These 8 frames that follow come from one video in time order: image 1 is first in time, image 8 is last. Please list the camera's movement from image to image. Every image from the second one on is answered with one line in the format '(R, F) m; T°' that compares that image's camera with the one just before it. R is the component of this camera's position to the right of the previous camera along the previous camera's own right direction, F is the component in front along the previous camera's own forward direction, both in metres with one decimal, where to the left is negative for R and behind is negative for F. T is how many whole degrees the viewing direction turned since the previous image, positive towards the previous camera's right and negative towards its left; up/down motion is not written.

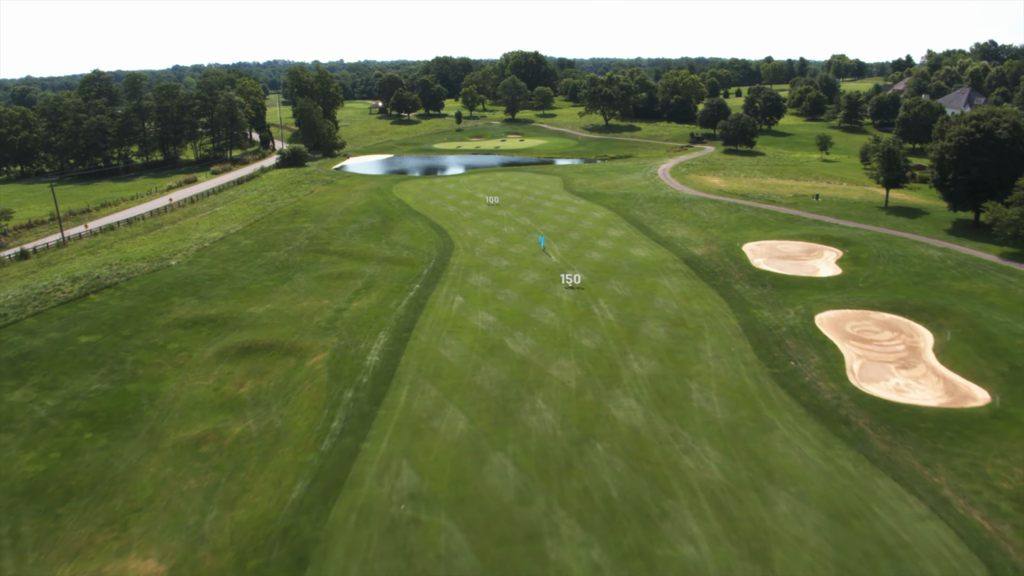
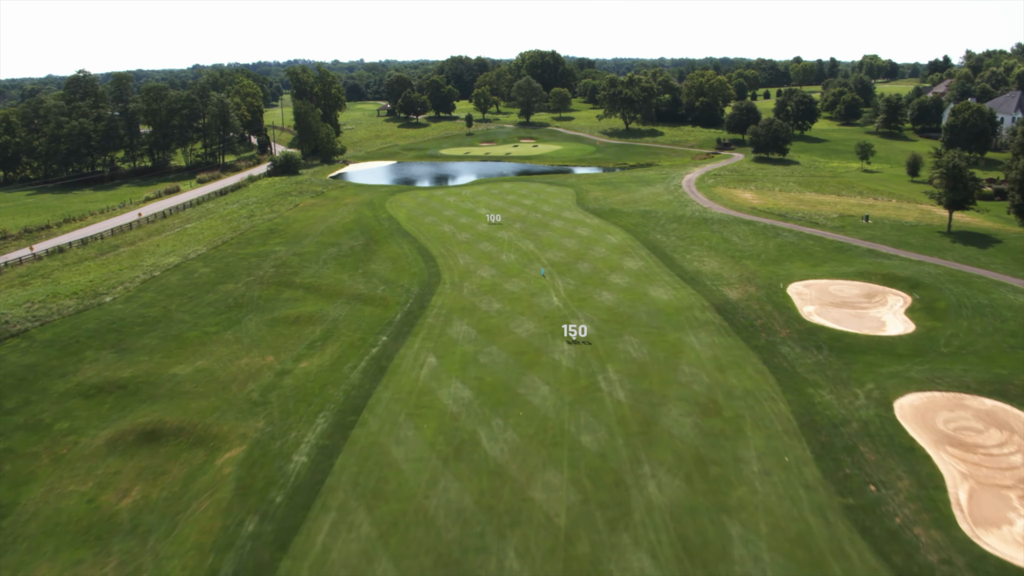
(+1.0, +6.8) m; -1°
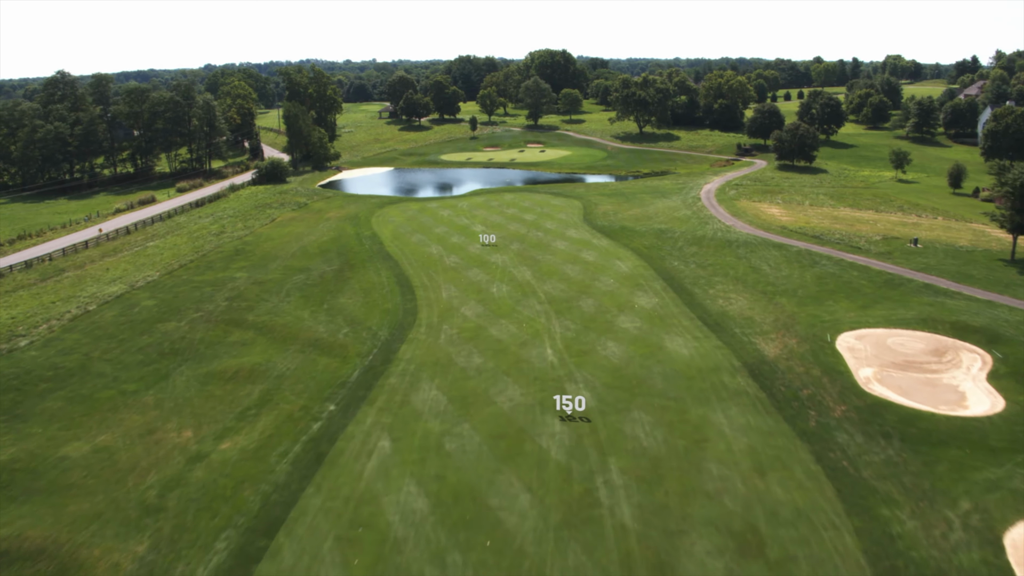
(+0.8, +5.8) m; -1°
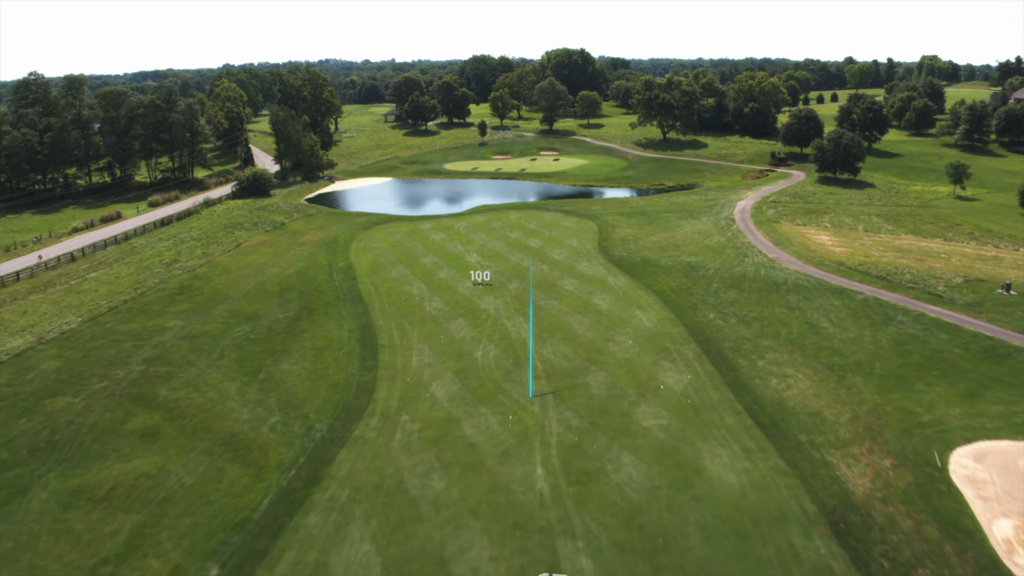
(+0.9, +7.4) m; -1°
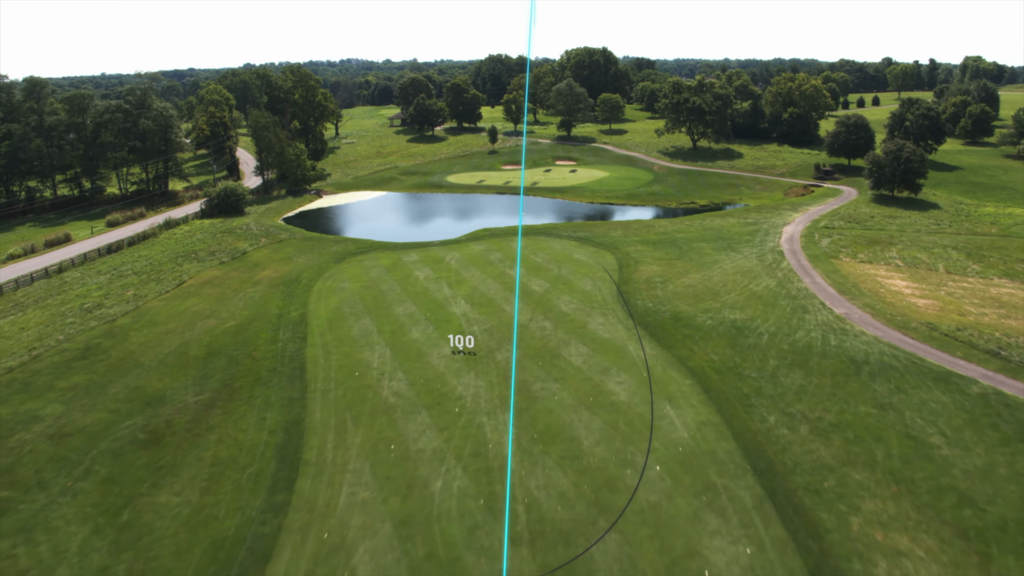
(+0.9, +8.2) m; -1°
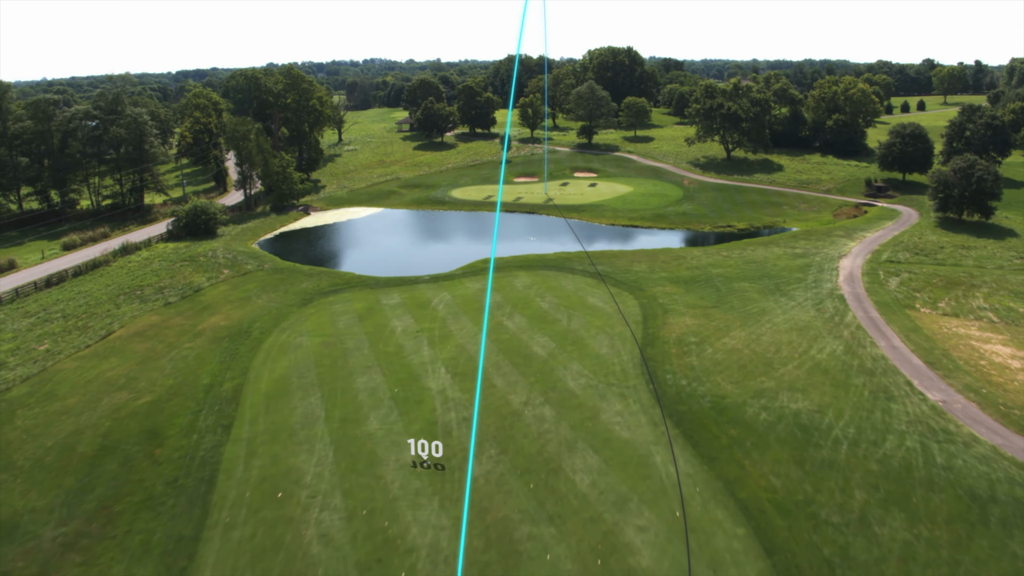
(+0.8, +7.0) m; -1°
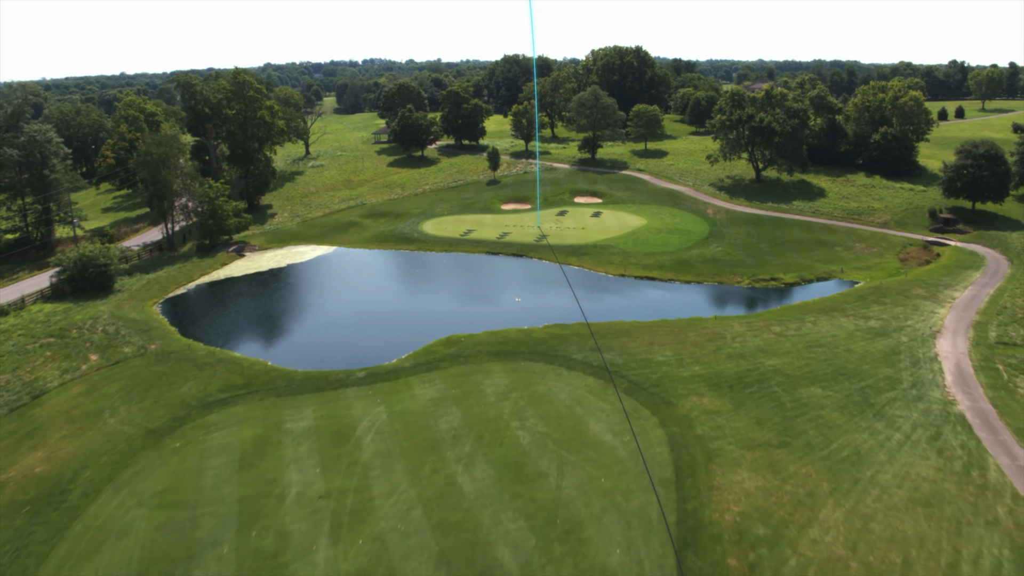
(+0.9, +10.7) m; 0°
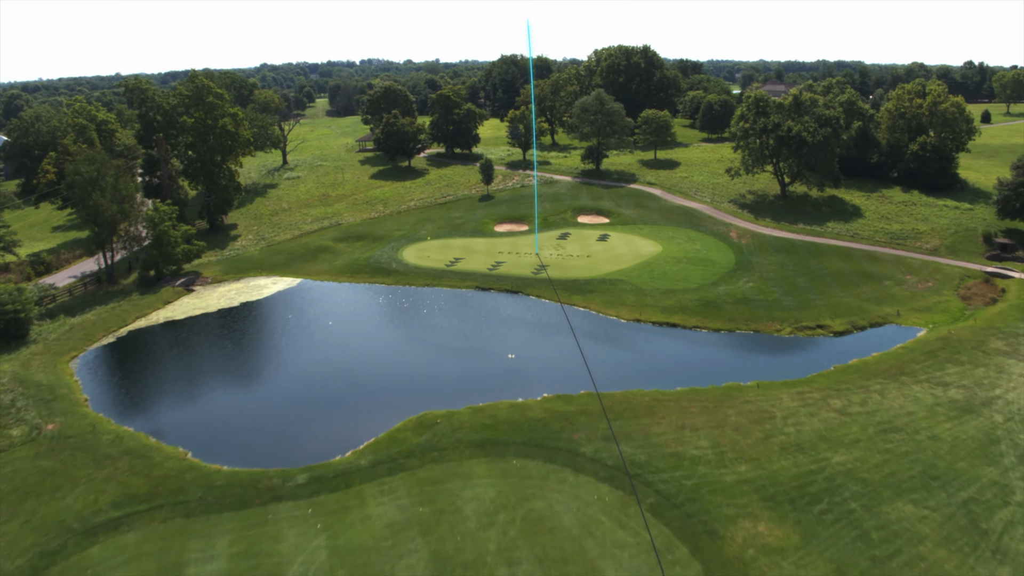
(+0.2, +6.2) m; 0°
